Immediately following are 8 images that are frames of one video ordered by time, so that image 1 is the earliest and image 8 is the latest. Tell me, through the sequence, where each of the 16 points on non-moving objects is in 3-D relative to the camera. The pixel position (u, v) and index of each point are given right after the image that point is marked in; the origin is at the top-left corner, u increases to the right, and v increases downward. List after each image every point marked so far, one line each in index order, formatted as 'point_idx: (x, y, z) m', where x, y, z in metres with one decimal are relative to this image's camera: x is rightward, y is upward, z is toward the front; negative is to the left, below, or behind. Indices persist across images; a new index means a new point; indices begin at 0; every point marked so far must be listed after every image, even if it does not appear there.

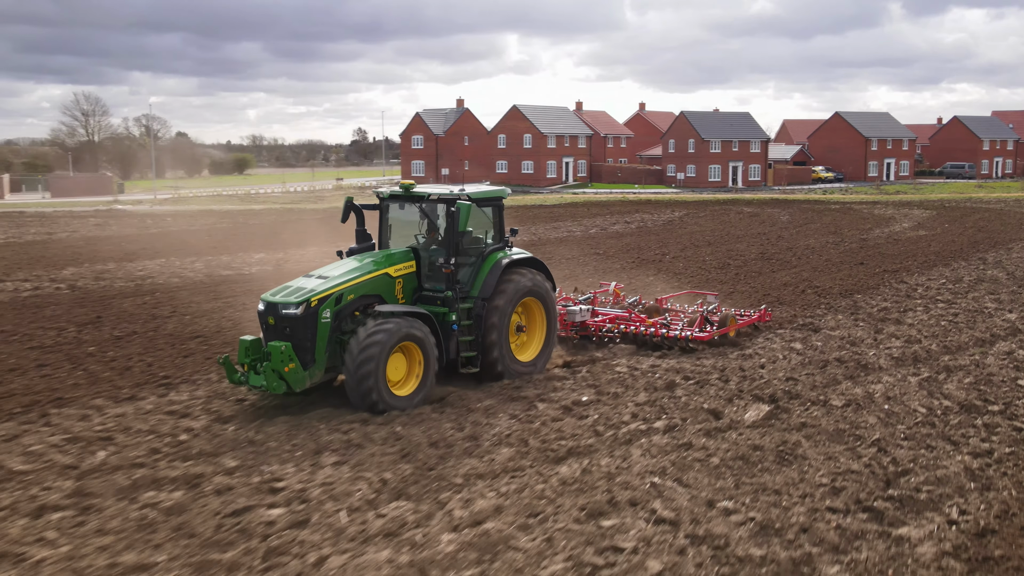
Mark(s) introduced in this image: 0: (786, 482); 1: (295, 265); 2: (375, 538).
0: (+1.7, -1.2, +5.7) m
1: (-4.0, +0.5, +18.0) m
2: (-0.7, -1.3, +4.9) m
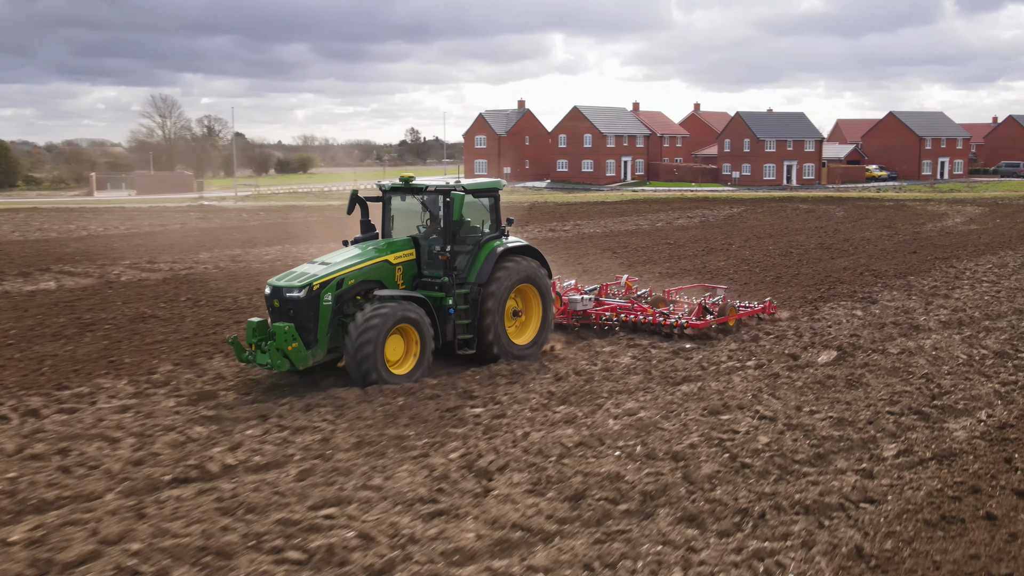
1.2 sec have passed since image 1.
0: (+2.7, -0.9, +7.6) m
1: (-2.3, +0.8, +20.1) m
2: (+0.3, -1.0, +6.9) m
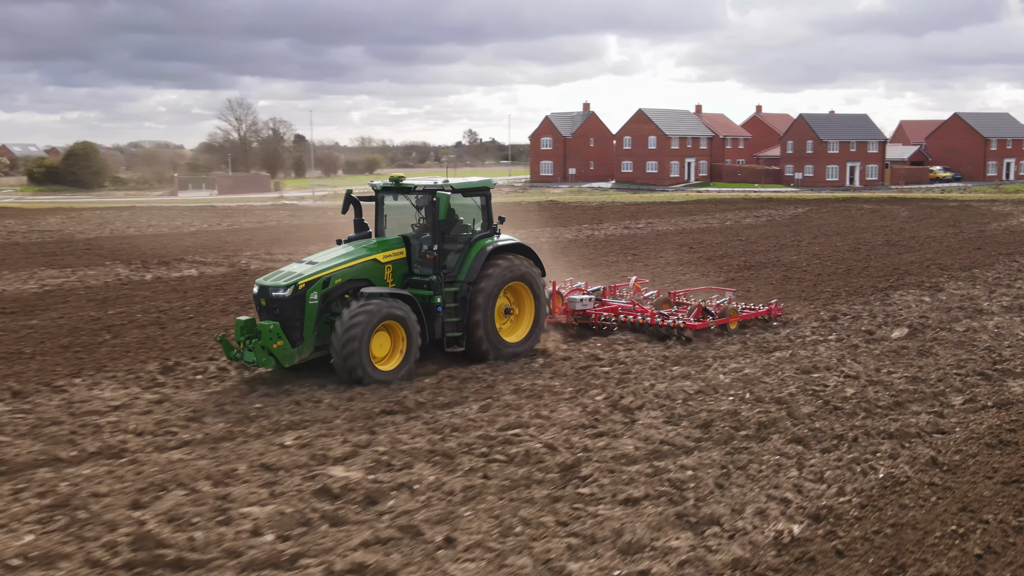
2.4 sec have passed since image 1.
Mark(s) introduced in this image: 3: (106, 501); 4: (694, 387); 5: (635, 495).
0: (+3.9, -0.7, +8.9) m
1: (-0.5, +1.0, +21.7) m
2: (+1.4, -0.8, +8.4) m
3: (-2.2, -1.2, +5.3) m
4: (+1.5, -0.8, +8.0) m
5: (+0.7, -1.2, +5.4) m
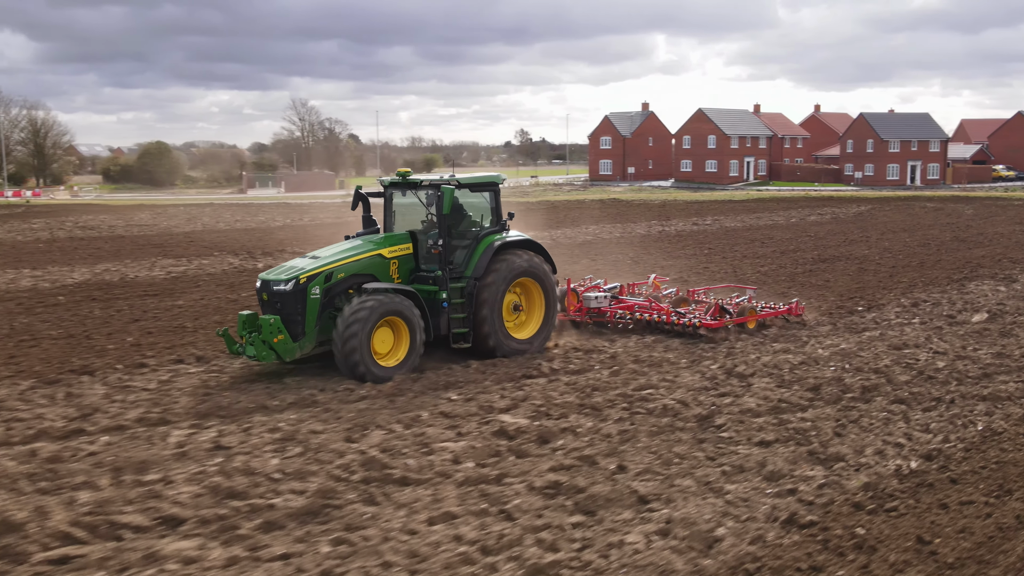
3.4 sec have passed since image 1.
0: (+5.0, -0.5, +9.7) m
1: (+1.3, +1.2, +22.7) m
2: (+2.6, -0.6, +9.2) m
3: (-1.3, -1.0, +6.4) m
4: (+2.6, -0.7, +8.9) m
5: (+1.7, -1.0, +6.3) m
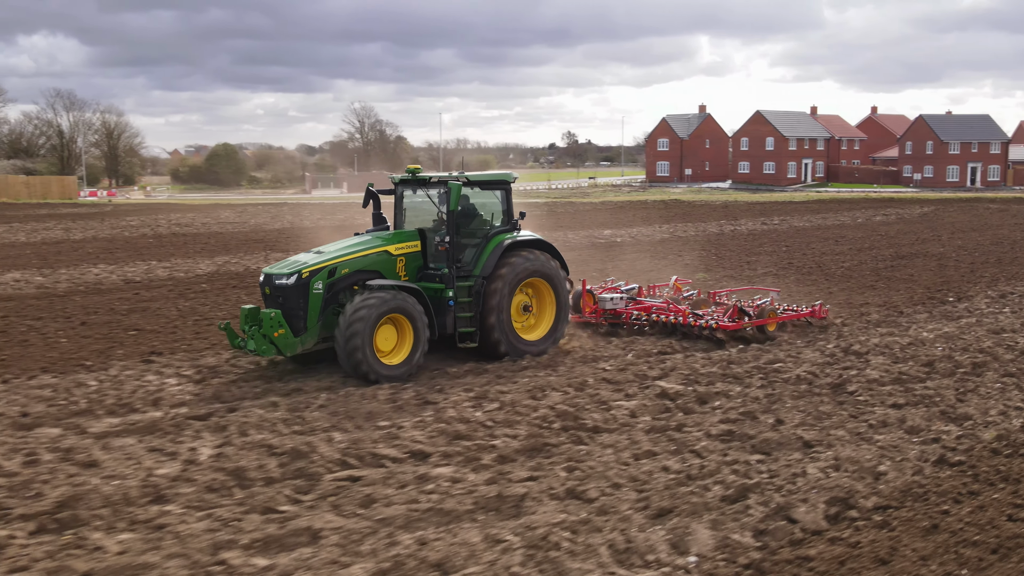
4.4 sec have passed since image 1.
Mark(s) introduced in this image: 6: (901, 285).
0: (+6.4, -0.4, +10.4) m
1: (+3.3, +1.3, +23.6) m
2: (+3.9, -0.5, +10.1) m
3: (0.0, -0.8, +7.4) m
4: (+4.0, -0.5, +9.7) m
5: (+2.9, -0.9, +7.2) m
6: (+5.8, +0.1, +14.3) m
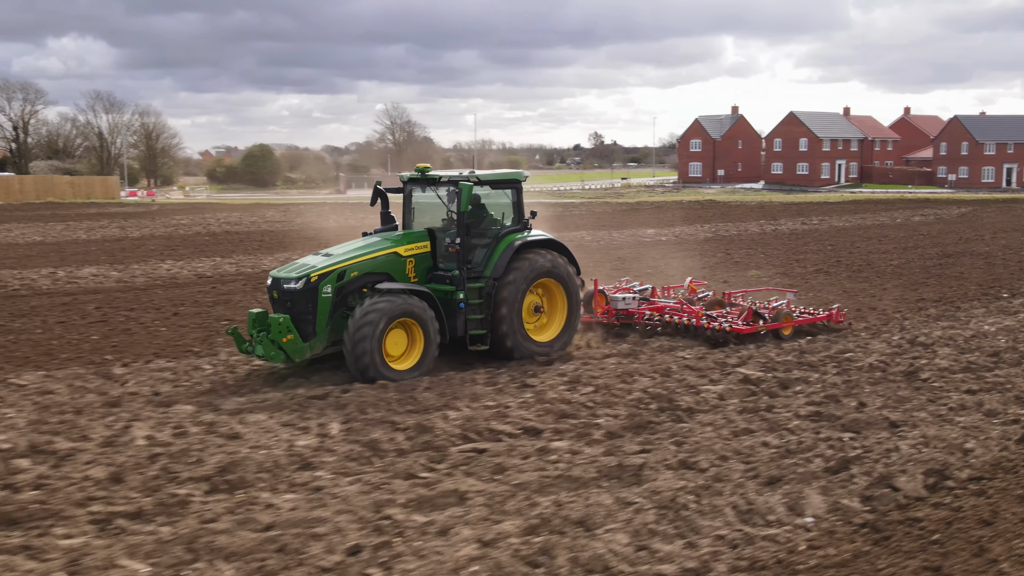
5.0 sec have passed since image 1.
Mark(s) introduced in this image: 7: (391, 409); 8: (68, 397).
0: (+7.2, -0.4, +10.7) m
1: (+4.4, +1.3, +23.9) m
2: (+4.8, -0.4, +10.5) m
3: (+0.7, -0.8, +7.8) m
4: (+4.8, -0.5, +10.1) m
5: (+3.7, -0.8, +7.6) m
6: (+6.7, +0.1, +14.6) m
7: (-0.9, -0.9, +6.9) m
8: (-3.4, -0.8, +7.2) m
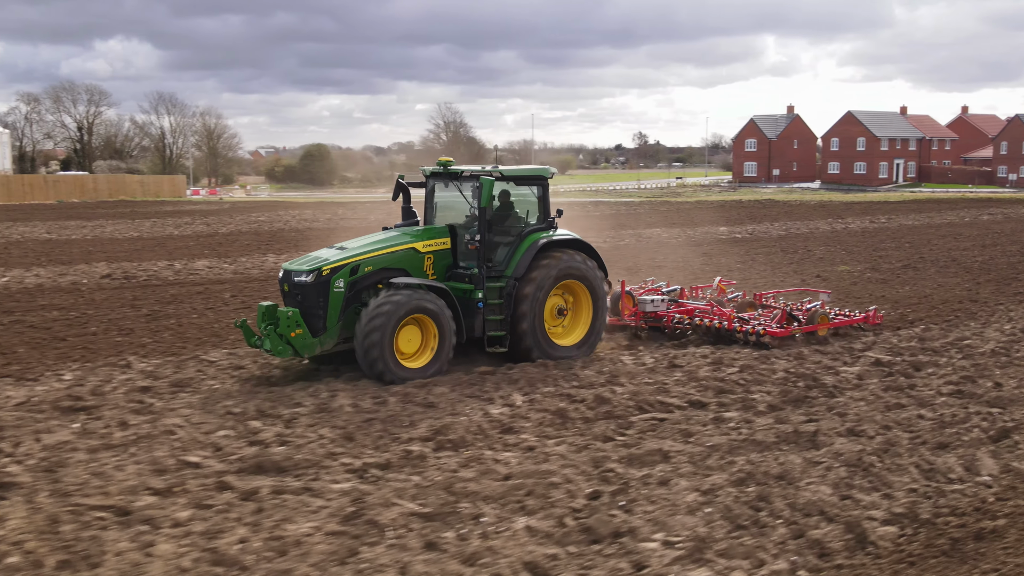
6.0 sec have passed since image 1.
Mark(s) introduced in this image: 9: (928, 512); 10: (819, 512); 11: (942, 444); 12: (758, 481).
0: (+8.6, -0.3, +11.0) m
1: (+6.4, +1.4, +24.3) m
2: (+6.1, -0.4, +10.8) m
3: (+2.0, -0.6, +8.4) m
4: (+6.2, -0.4, +10.5) m
5: (+4.9, -0.7, +8.0) m
6: (+8.3, +0.2, +14.9) m
7: (+0.4, -0.8, +7.5) m
8: (-2.1, -0.7, +7.9) m
9: (+2.1, -1.1, +4.8) m
10: (+1.5, -1.1, +4.8) m
11: (+2.6, -1.0, +5.9) m
12: (+1.4, -1.1, +5.2) m
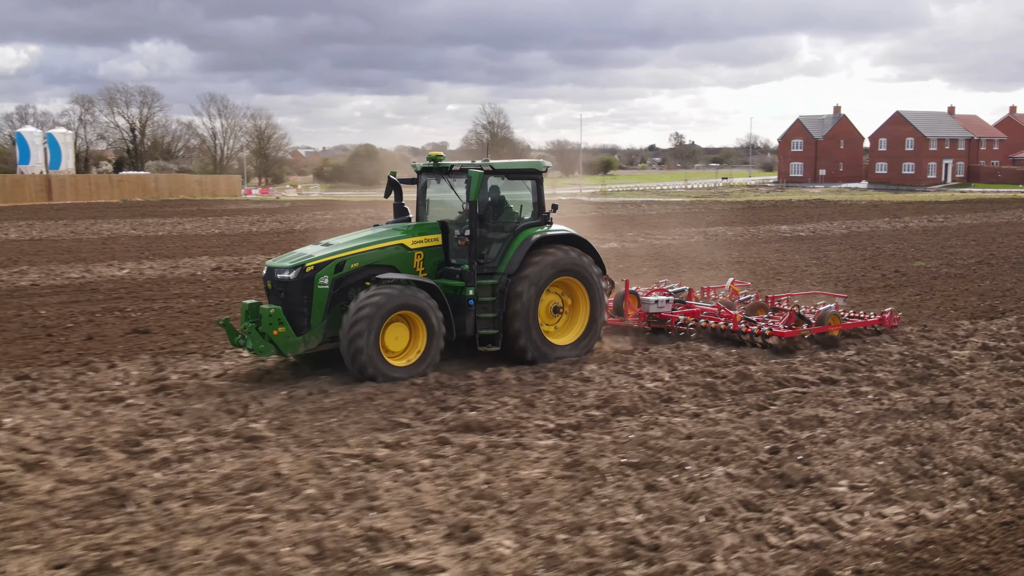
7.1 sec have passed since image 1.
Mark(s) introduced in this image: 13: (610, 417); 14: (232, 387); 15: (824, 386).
0: (+9.9, -0.2, +11.4) m
1: (+8.1, +1.5, +24.8) m
2: (+7.5, -0.3, +11.3) m
3: (+3.2, -0.5, +9.0) m
4: (+7.5, -0.3, +11.0) m
5: (+6.2, -0.6, +8.6) m
6: (+9.7, +0.2, +15.3) m
7: (+1.6, -0.6, +8.2) m
8: (-0.9, -0.6, +8.7) m
9: (+3.2, -1.0, +5.4) m
10: (+2.6, -1.0, +5.4) m
11: (+3.8, -0.9, +6.5) m
12: (+2.5, -1.0, +5.9) m
13: (+0.6, -0.9, +6.4) m
14: (-2.1, -0.7, +7.1) m
15: (+2.4, -0.8, +7.4) m
